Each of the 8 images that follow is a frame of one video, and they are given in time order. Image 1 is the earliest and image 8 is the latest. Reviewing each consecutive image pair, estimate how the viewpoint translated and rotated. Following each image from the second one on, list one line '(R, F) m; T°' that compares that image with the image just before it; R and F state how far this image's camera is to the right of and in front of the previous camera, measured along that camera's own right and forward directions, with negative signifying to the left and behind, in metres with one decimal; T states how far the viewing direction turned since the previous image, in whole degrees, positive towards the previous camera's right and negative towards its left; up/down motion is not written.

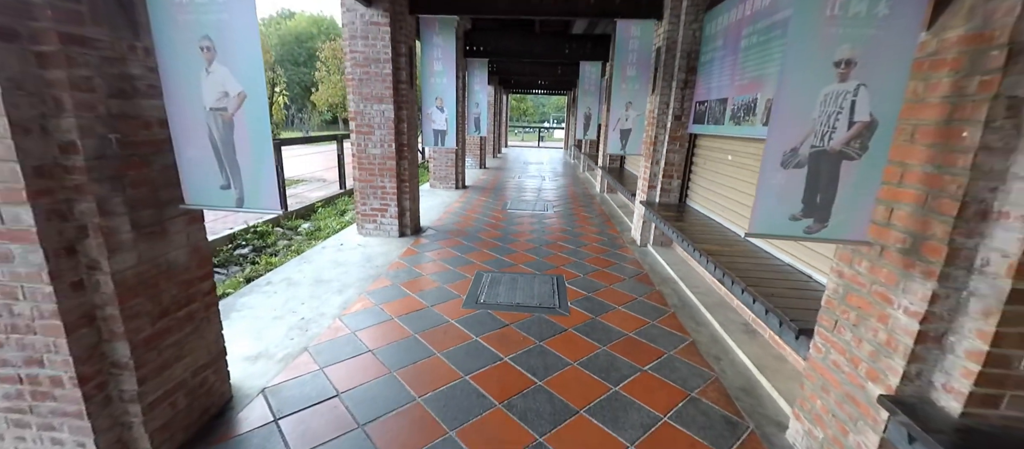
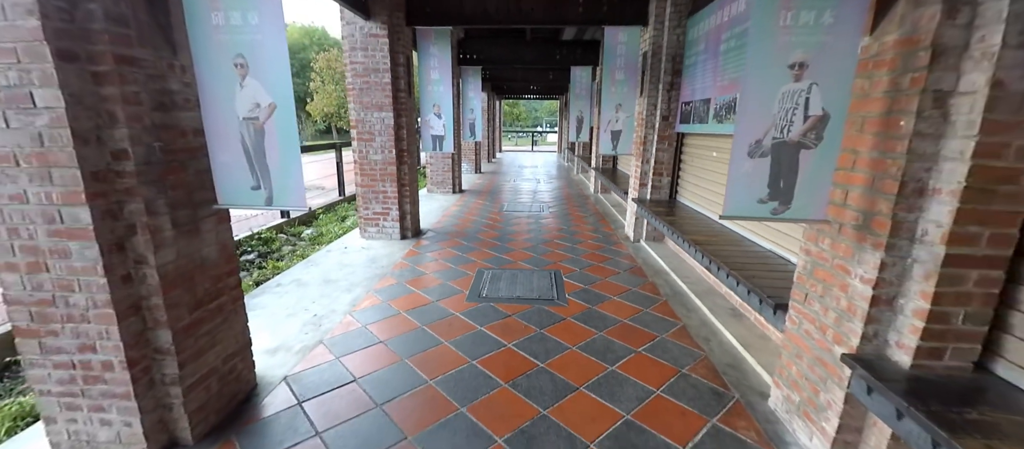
(0.0, -0.2) m; +1°
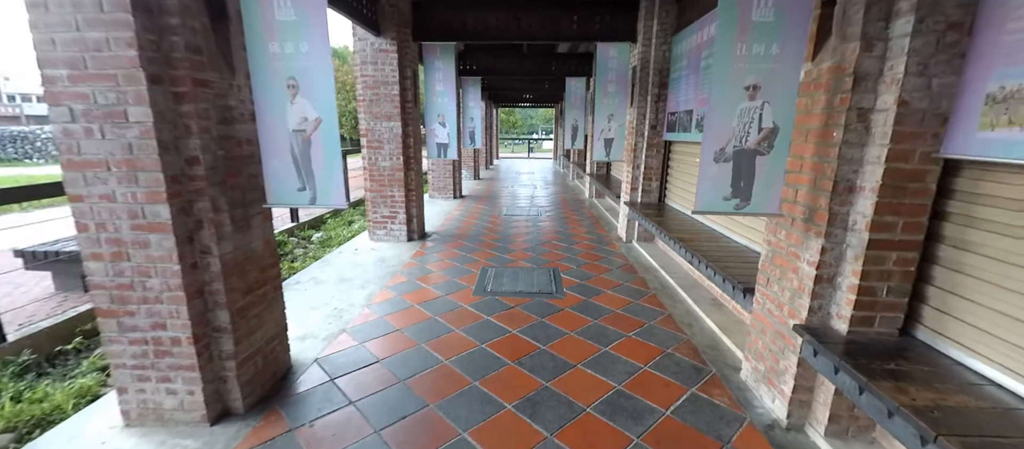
(-0.1, -0.3) m; +1°
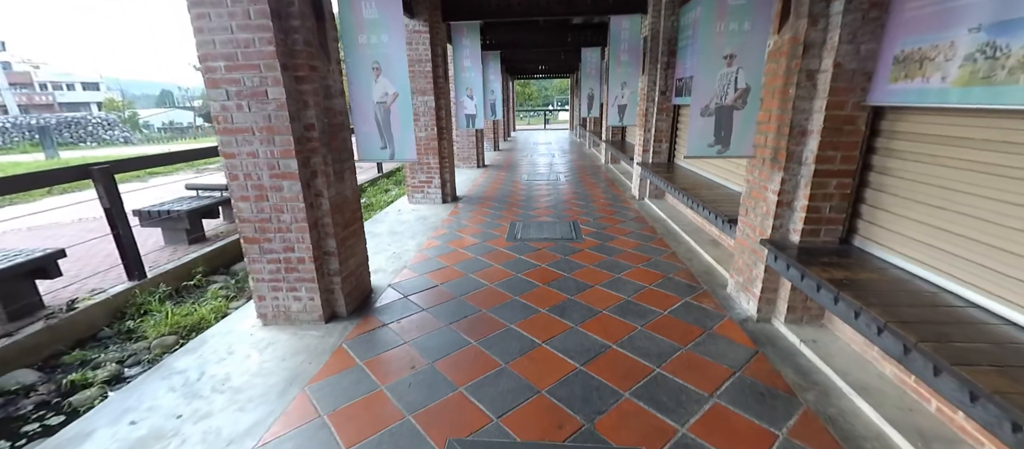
(-0.1, -0.6) m; -2°
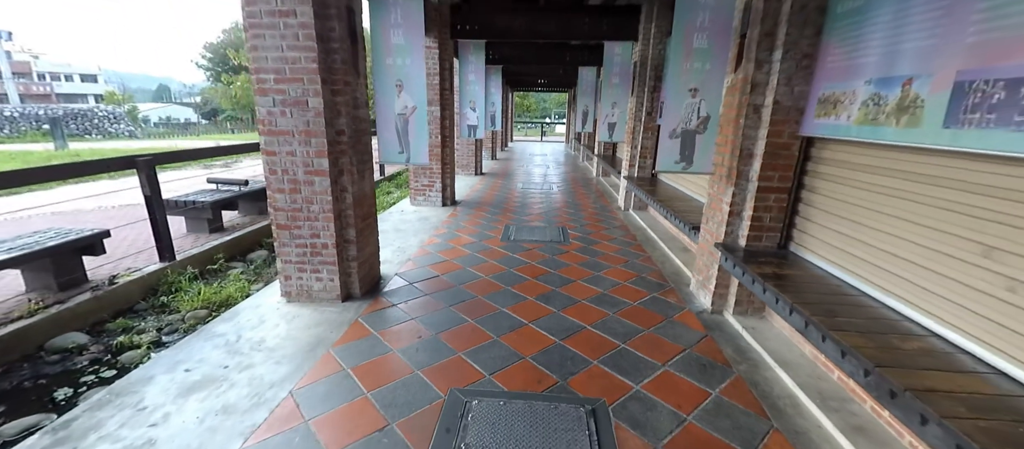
(0.0, -0.4) m; +1°
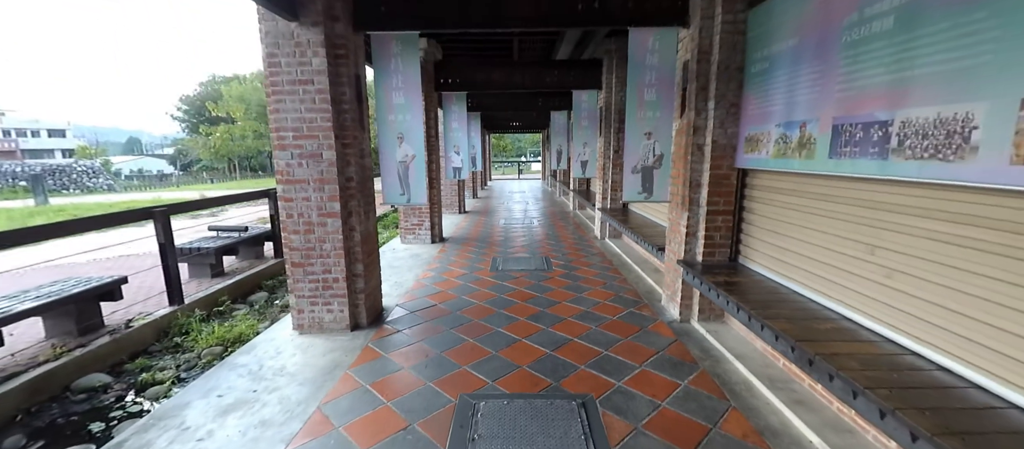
(-0.1, -0.4) m; +3°
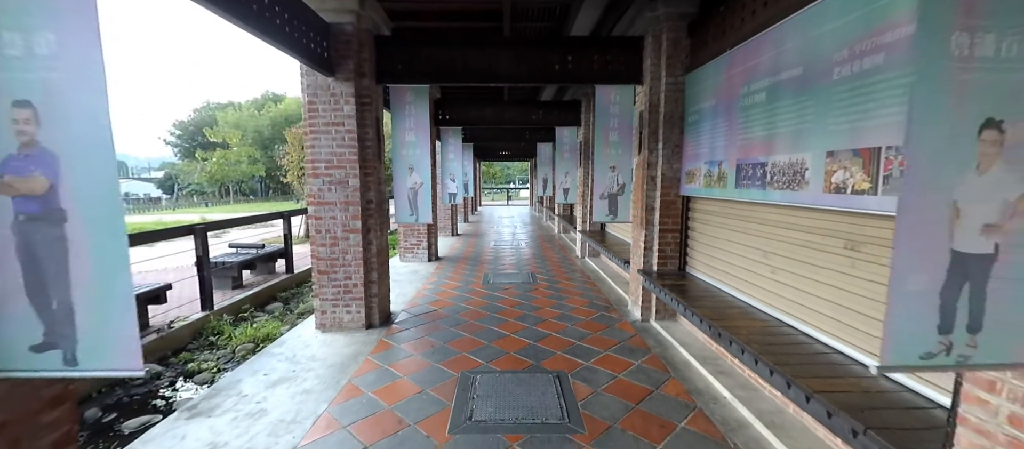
(0.0, -0.7) m; +2°
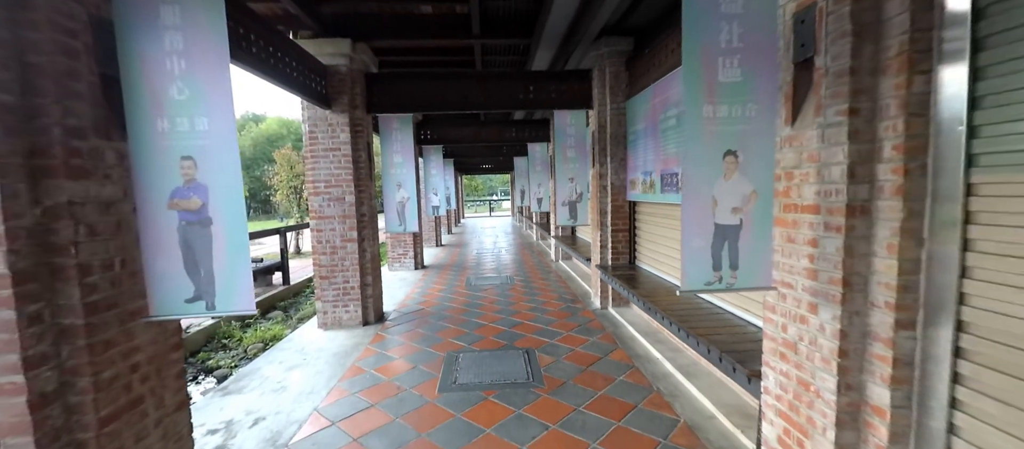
(+0.1, -0.6) m; +2°
